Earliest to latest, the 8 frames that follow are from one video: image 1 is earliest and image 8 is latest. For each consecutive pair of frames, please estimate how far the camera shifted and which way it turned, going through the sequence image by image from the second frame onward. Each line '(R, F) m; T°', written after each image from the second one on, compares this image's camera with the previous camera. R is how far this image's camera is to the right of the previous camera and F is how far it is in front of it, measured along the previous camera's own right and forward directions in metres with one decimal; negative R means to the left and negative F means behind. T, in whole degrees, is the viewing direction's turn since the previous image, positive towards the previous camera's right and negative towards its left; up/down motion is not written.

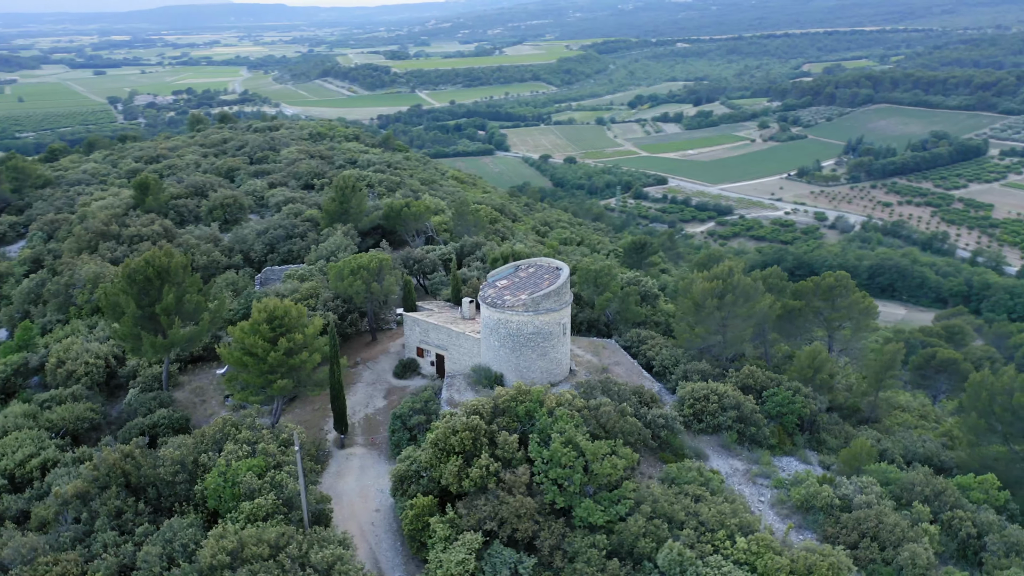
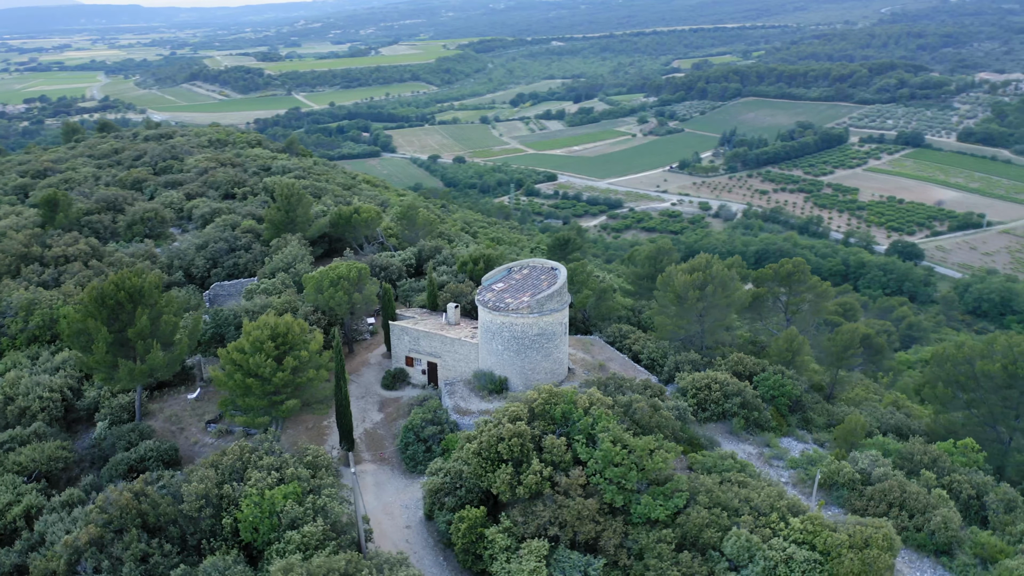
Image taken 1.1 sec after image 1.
(-4.0, +0.5) m; +8°
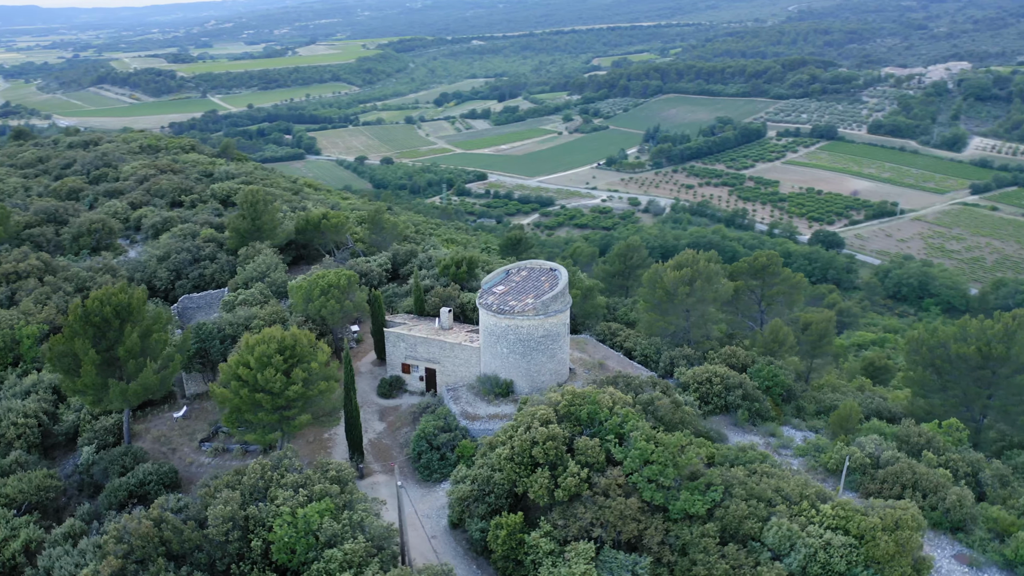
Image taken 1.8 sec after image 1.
(-2.7, +0.2) m; +5°
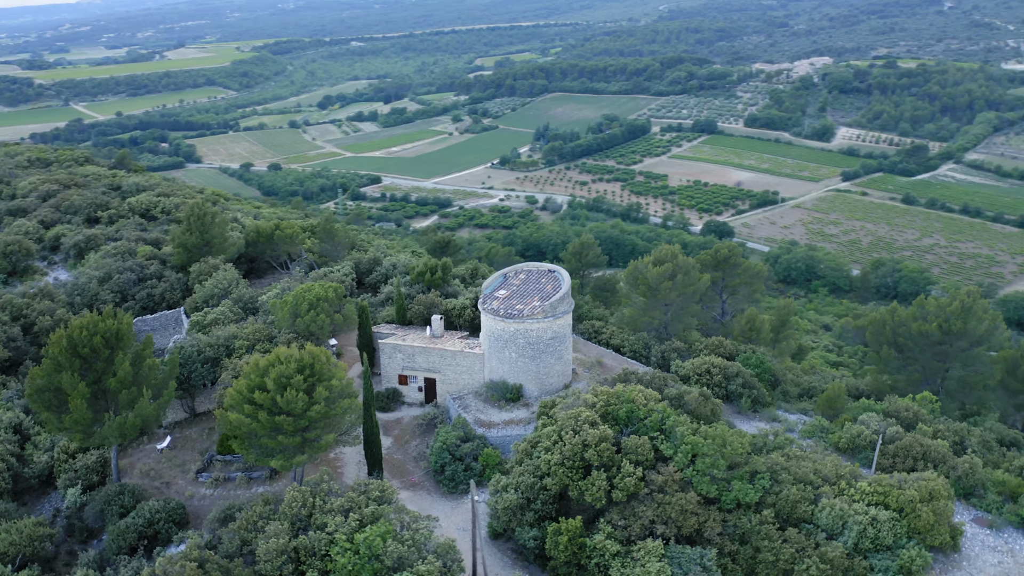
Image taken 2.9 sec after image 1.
(-4.0, +0.5) m; +8°
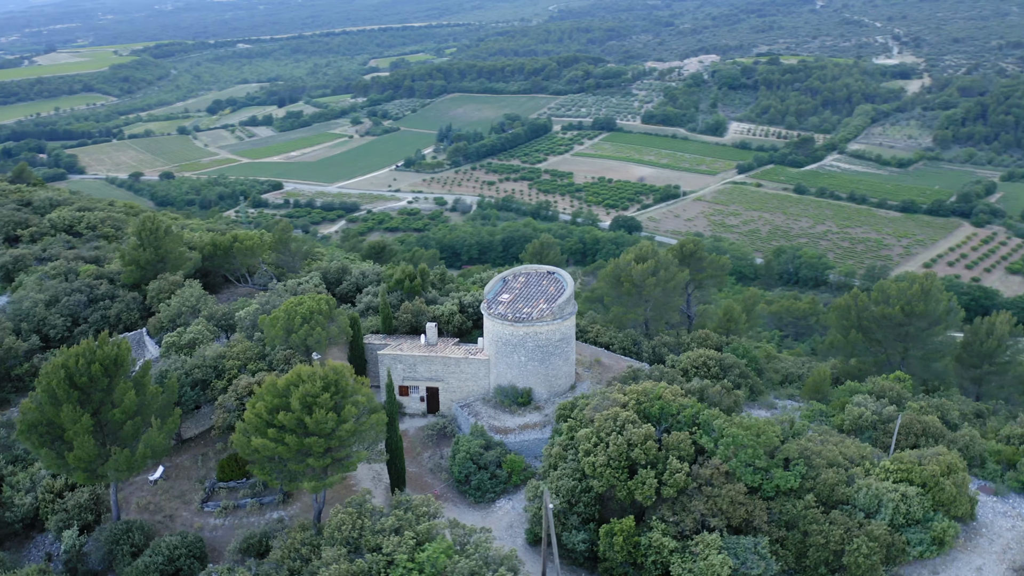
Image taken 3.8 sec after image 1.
(-3.6, +0.4) m; +7°
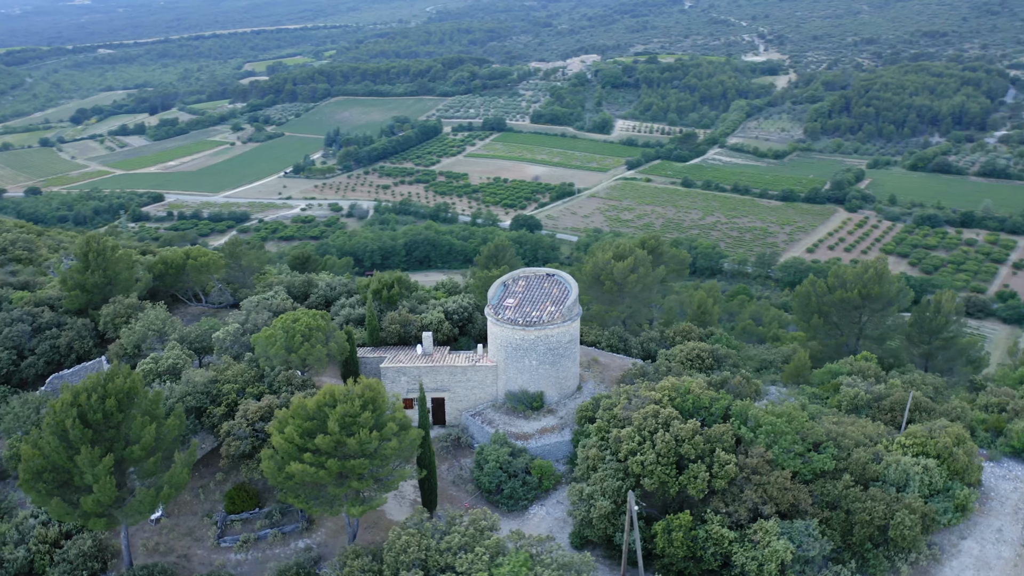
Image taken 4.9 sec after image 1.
(-4.0, +0.5) m; +8°
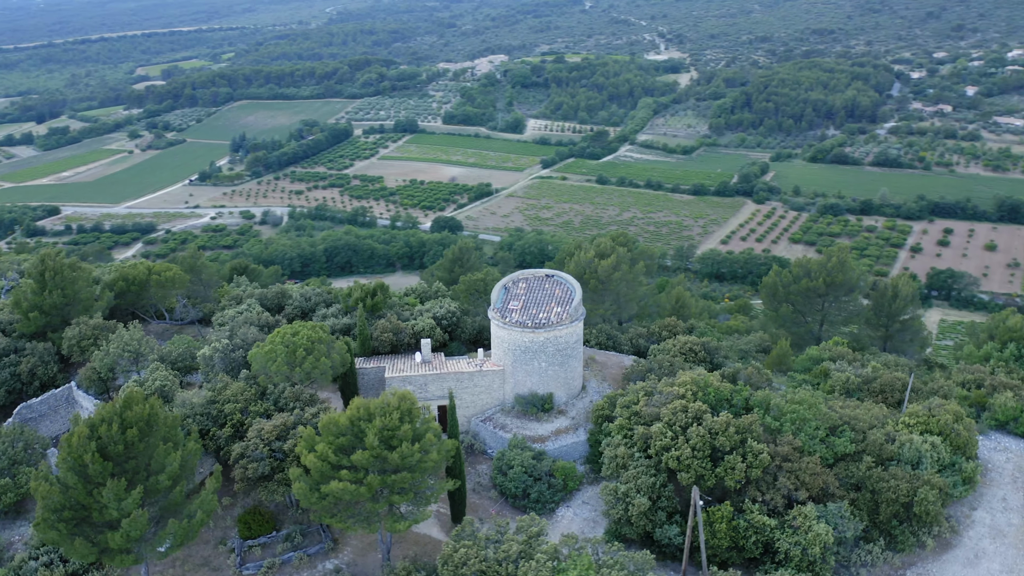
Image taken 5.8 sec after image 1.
(-3.2, +0.4) m; +7°
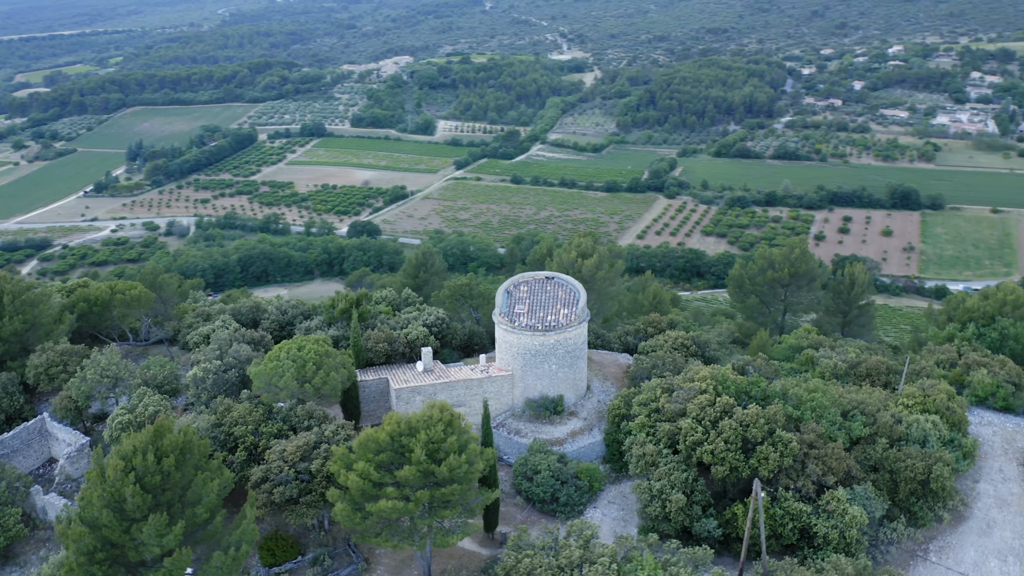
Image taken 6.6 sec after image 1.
(-3.3, +0.4) m; +7°
